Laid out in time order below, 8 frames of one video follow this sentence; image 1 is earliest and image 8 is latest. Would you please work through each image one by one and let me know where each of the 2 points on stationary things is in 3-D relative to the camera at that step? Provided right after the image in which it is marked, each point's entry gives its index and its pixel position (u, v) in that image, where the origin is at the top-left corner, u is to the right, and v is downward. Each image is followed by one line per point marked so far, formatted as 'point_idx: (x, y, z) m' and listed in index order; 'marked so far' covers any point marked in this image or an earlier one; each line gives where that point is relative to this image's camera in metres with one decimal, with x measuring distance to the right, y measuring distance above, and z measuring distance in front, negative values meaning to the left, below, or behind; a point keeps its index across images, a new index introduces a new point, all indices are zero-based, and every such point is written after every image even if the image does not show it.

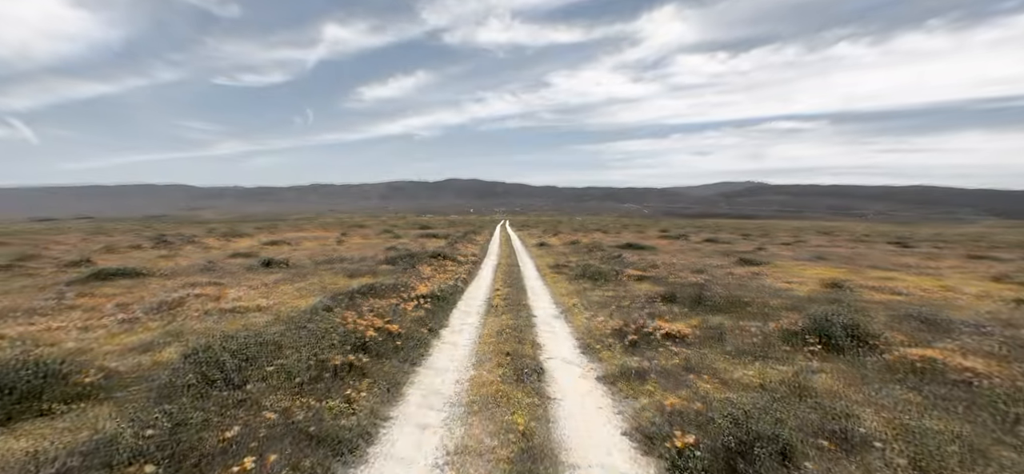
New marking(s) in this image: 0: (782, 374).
0: (+8.8, -4.5, +16.2) m
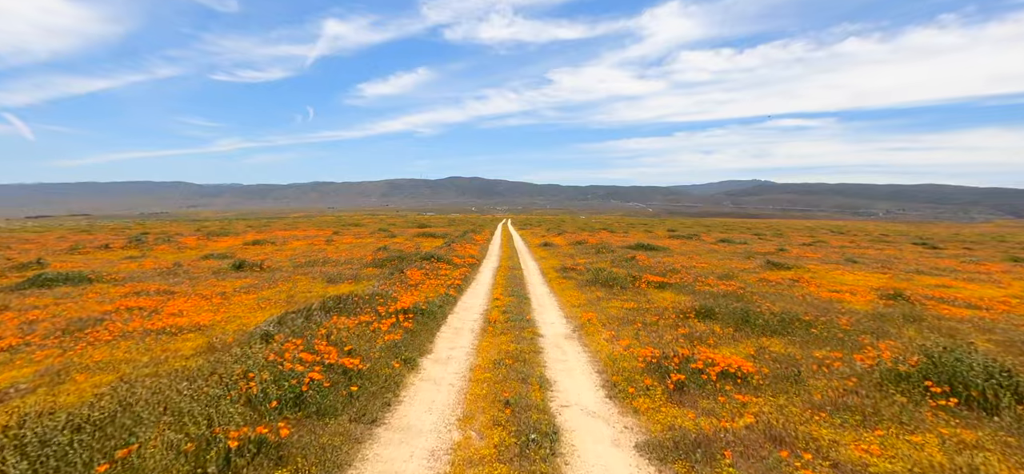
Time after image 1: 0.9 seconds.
0: (+8.8, -4.6, +10.7) m
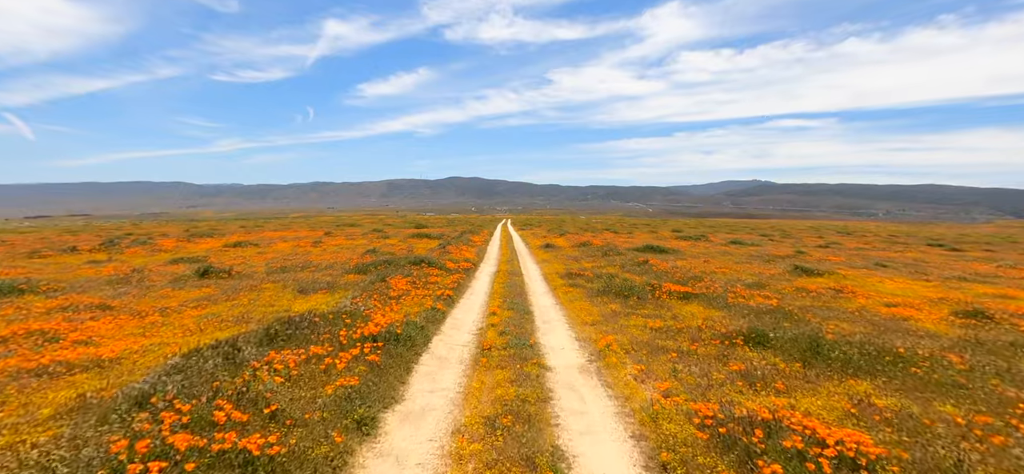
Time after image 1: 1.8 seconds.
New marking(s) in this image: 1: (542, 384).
0: (+8.8, -4.8, +5.5) m
1: (+1.0, -4.8, +16.5) m
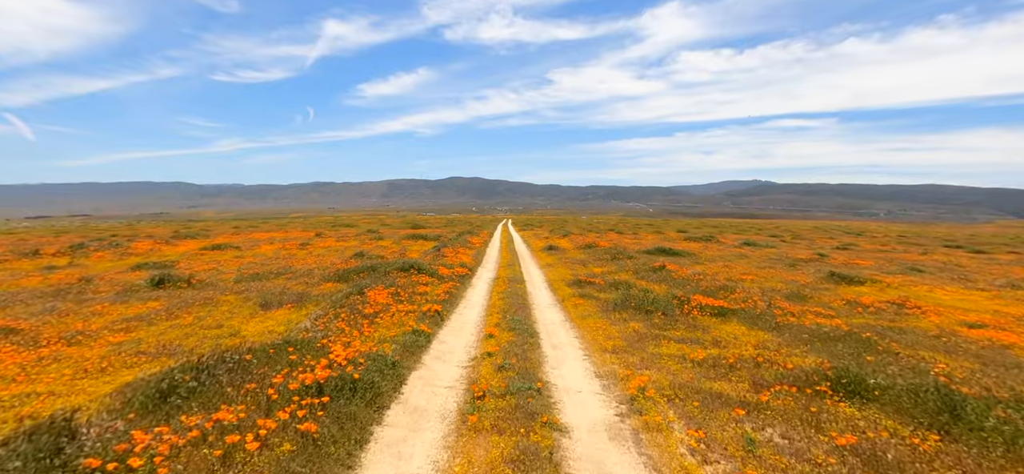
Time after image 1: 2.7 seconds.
0: (+8.8, -5.1, +0.1) m
1: (+1.0, -5.0, +11.2) m
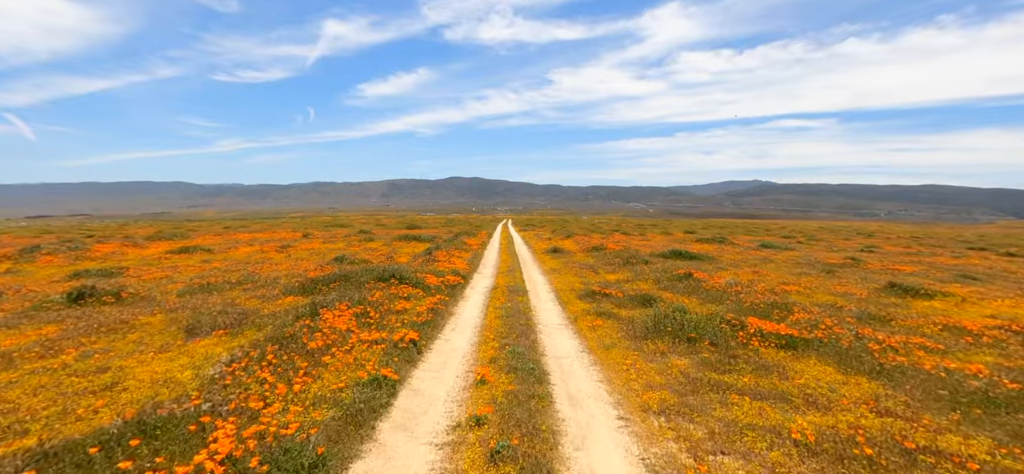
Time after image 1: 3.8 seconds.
0: (+8.9, -5.3, -6.5) m
1: (+1.1, -5.3, +4.5) m
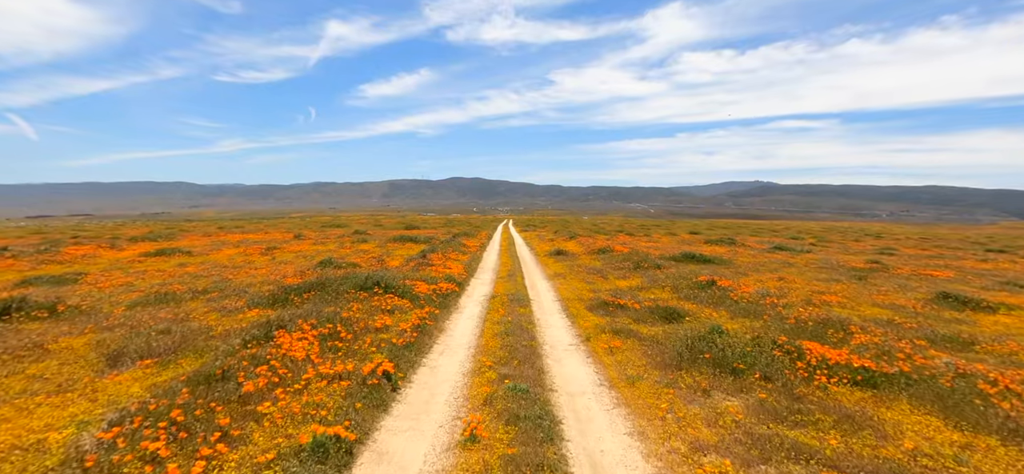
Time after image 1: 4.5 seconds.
0: (+8.8, -5.4, -10.8) m
1: (+1.0, -5.4, +0.3) m
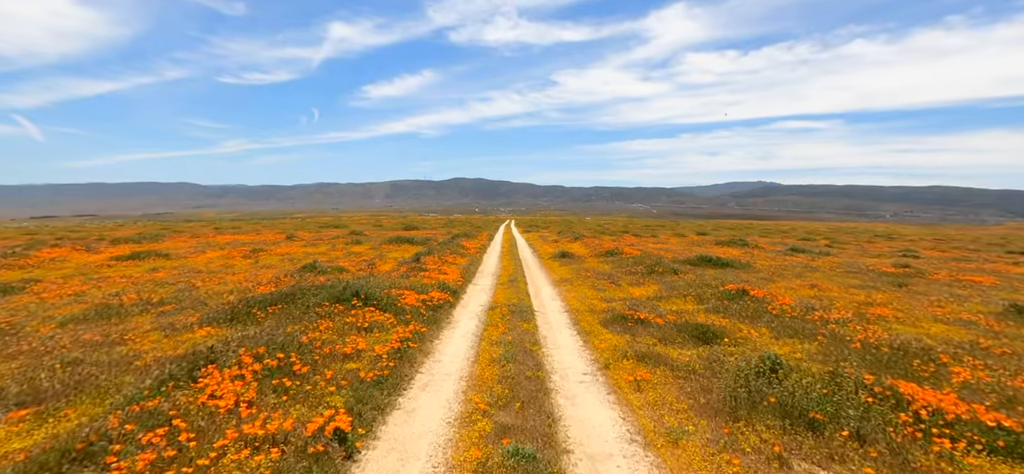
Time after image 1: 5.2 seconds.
0: (+8.7, -5.5, -15.1) m
1: (+1.0, -5.5, -4.0) m
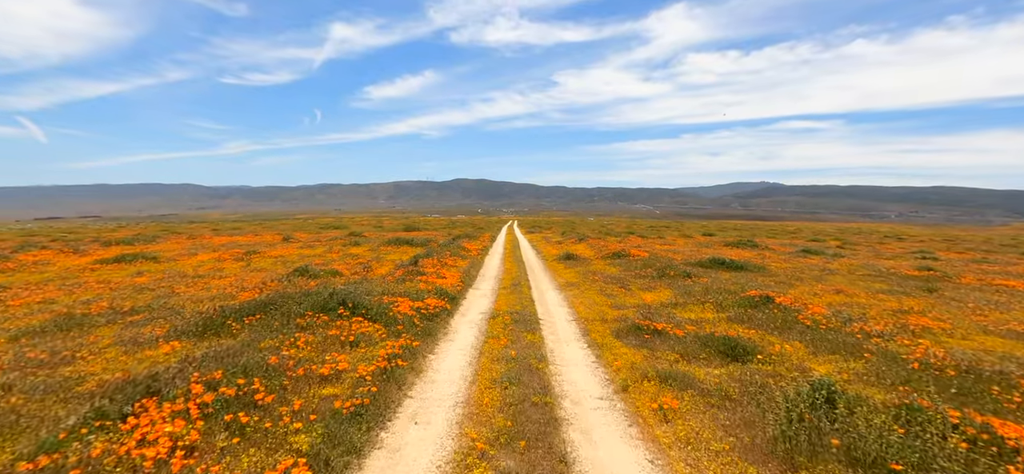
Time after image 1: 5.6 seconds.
0: (+8.7, -5.6, -17.6) m
1: (+1.0, -5.6, -6.5) m
